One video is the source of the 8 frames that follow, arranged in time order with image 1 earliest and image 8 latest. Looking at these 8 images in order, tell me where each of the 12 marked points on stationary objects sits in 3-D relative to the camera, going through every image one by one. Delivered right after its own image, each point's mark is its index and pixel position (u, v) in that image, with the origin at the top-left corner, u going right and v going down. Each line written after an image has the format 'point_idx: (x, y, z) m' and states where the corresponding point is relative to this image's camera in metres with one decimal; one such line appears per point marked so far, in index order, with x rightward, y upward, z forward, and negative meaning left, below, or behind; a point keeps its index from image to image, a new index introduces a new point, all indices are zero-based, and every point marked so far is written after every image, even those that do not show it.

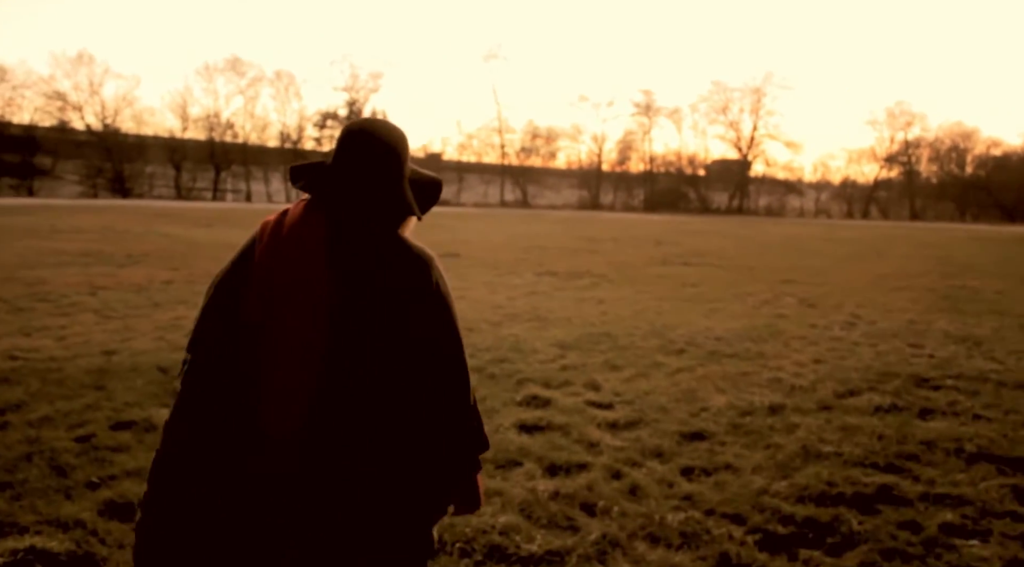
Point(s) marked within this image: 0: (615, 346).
0: (+1.4, -0.9, +10.5) m
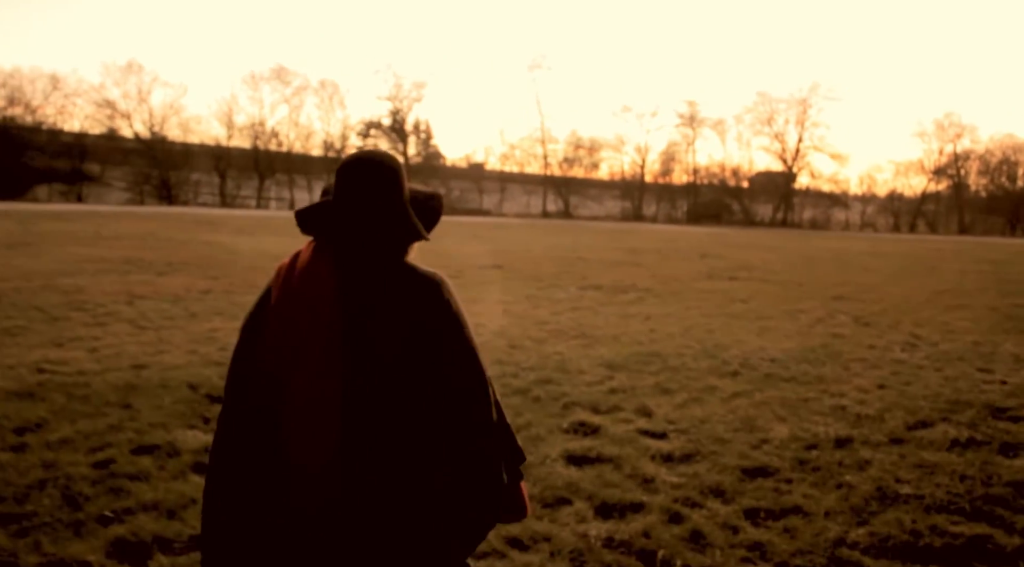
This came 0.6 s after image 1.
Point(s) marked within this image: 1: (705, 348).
0: (+1.9, -1.1, +10.0) m
1: (+2.9, -0.9, +11.8) m
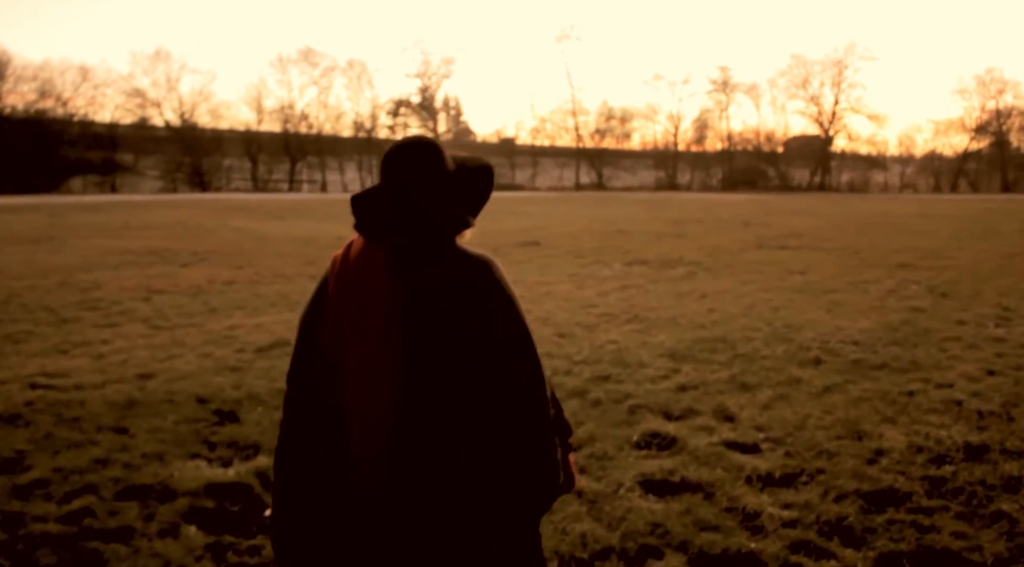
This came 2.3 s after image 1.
0: (+2.5, -0.8, +8.8) m
1: (+3.5, -0.6, +10.6) m
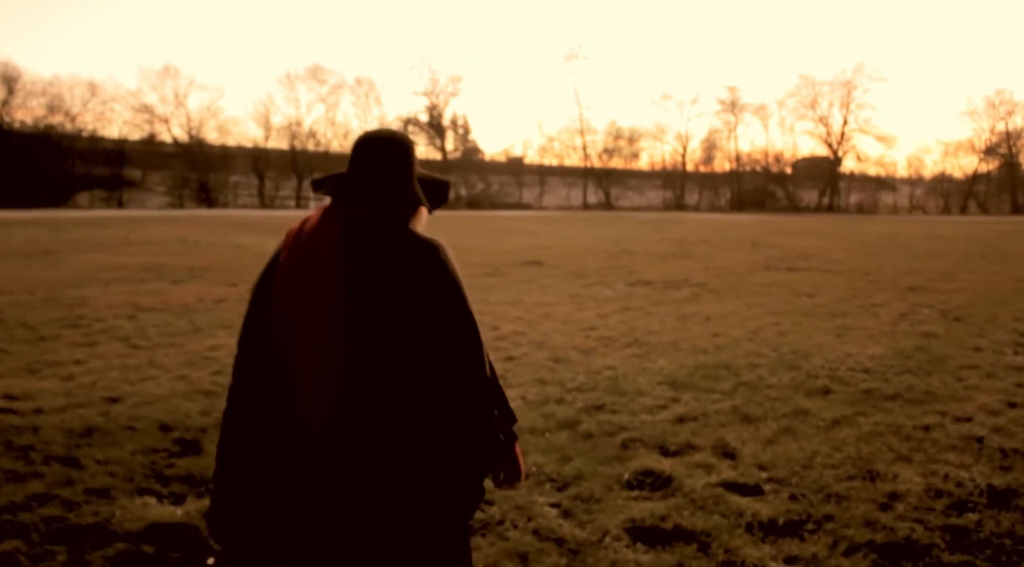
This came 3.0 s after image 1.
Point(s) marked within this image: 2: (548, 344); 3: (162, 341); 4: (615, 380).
0: (+2.4, -1.1, +8.3) m
1: (+3.4, -0.9, +10.1) m
2: (+0.5, -0.8, +10.8) m
3: (-4.7, -0.8, +10.7) m
4: (+1.1, -1.0, +8.6) m
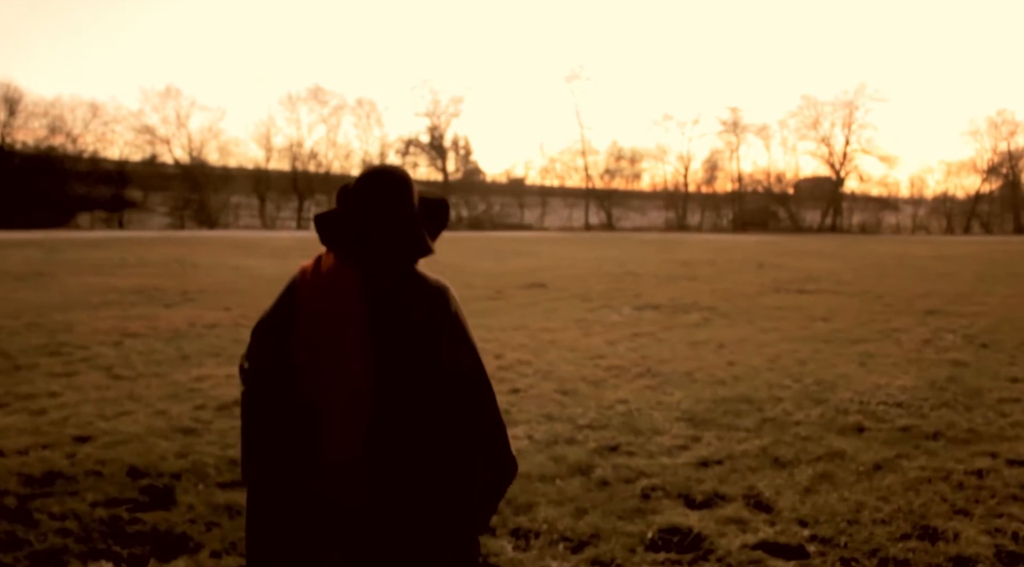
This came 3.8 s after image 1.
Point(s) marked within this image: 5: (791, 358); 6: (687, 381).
0: (+2.4, -1.3, +7.7) m
1: (+3.5, -1.2, +9.4) m
2: (+0.6, -1.1, +10.1) m
3: (-4.6, -1.1, +10.1) m
4: (+1.2, -1.3, +7.9) m
5: (+4.1, -1.1, +11.9) m
6: (+2.1, -1.2, +9.9) m
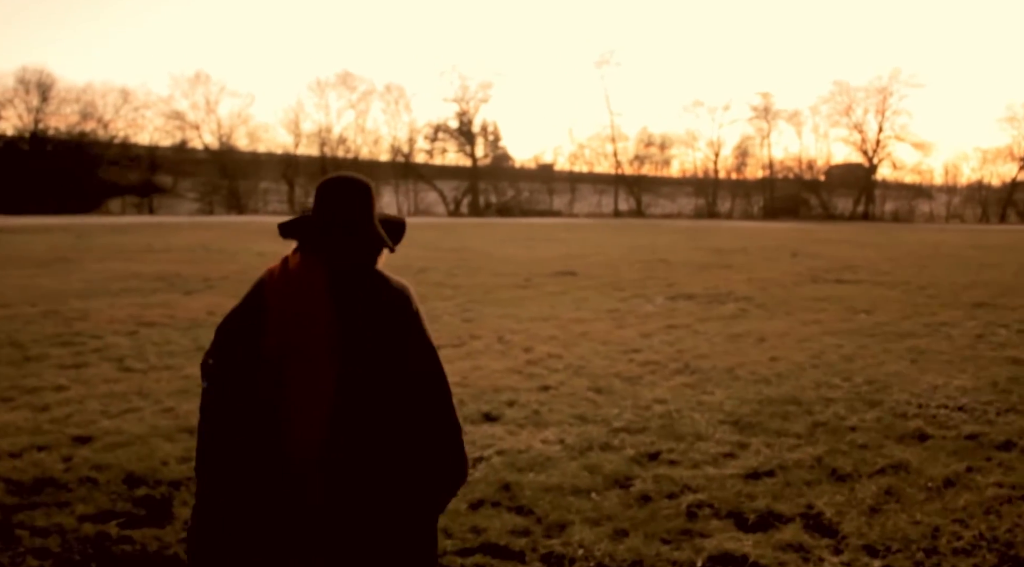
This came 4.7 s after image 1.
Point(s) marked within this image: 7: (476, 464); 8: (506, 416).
0: (+2.7, -1.3, +7.0) m
1: (+3.8, -1.1, +8.8) m
2: (+0.9, -1.0, +9.6) m
3: (-4.3, -1.0, +9.7) m
4: (+1.4, -1.2, +7.4) m
5: (+4.5, -1.0, +11.2) m
6: (+2.5, -1.1, +9.2) m
7: (-0.3, -1.4, +6.1) m
8: (0.0, -1.3, +7.6) m
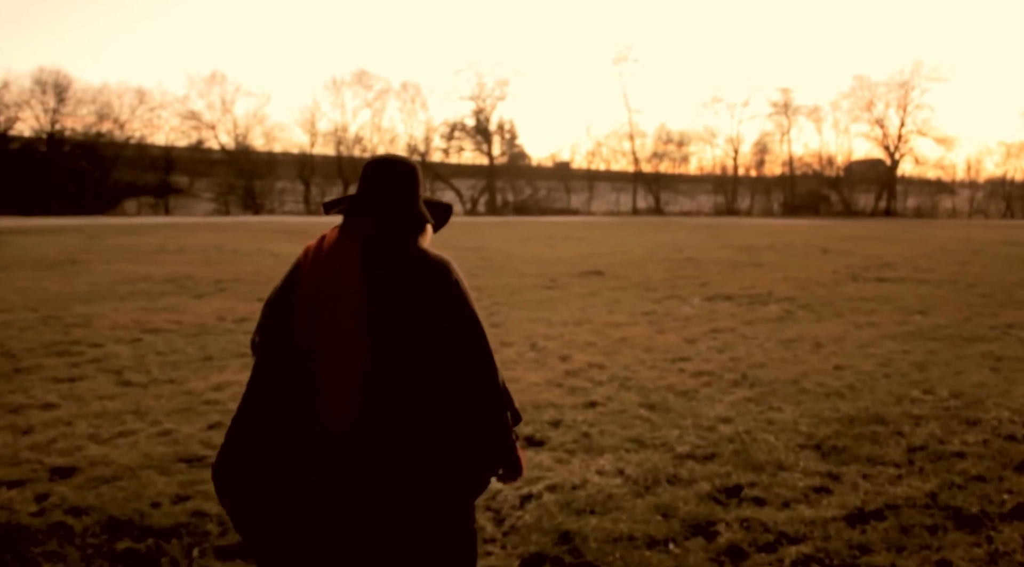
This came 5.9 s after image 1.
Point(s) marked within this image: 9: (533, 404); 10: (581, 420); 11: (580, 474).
0: (+3.0, -1.3, +6.0) m
1: (+4.2, -1.1, +7.7) m
2: (+1.3, -1.1, +8.6) m
3: (-3.9, -1.0, +8.8) m
4: (+1.8, -1.3, +6.4) m
5: (+5.0, -1.0, +10.2) m
6: (+2.9, -1.1, +8.2) m
7: (+0.1, -1.4, +5.1) m
8: (+0.3, -1.3, +6.7) m
9: (+0.2, -1.2, +7.7) m
10: (+0.6, -1.2, +7.2) m
11: (+0.5, -1.4, +5.8) m
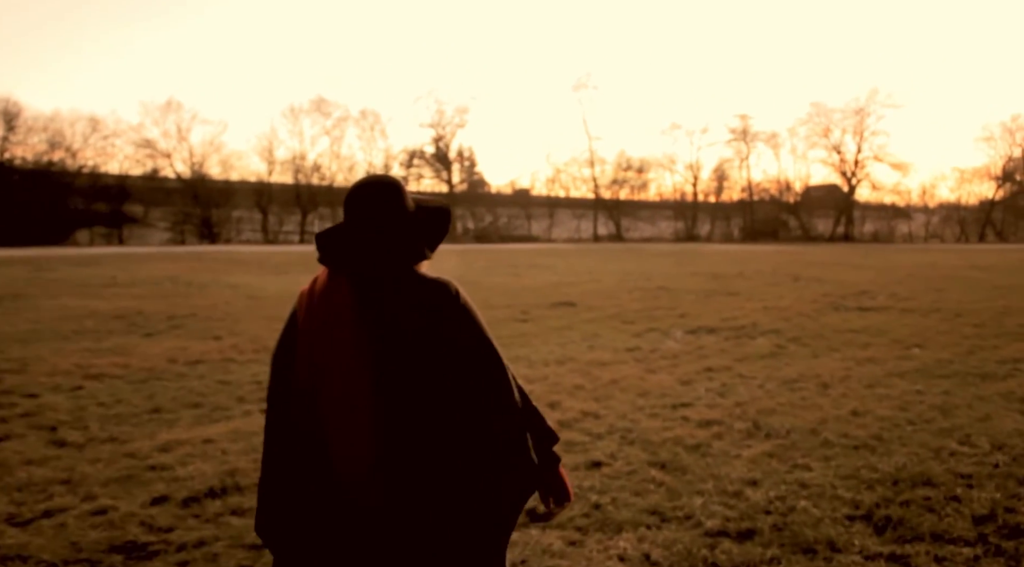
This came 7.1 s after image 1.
0: (+3.1, -1.6, +5.2) m
1: (+4.1, -1.5, +6.9) m
2: (+1.2, -1.5, +7.7) m
3: (-4.0, -1.5, +7.7) m
4: (+1.8, -1.6, +5.5) m
5: (+4.8, -1.4, +9.4) m
6: (+2.8, -1.5, +7.4) m
7: (+0.2, -1.7, +4.1) m
8: (+0.3, -1.6, +5.7) m
9: (+0.2, -1.5, +6.7) m
10: (+0.6, -1.6, +6.2) m
11: (+0.5, -1.7, +4.8) m
